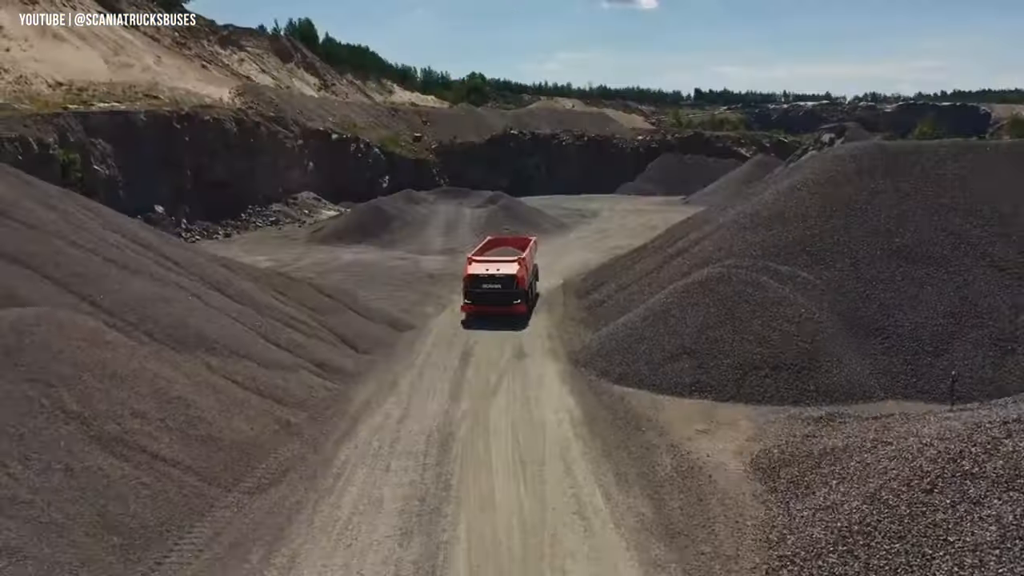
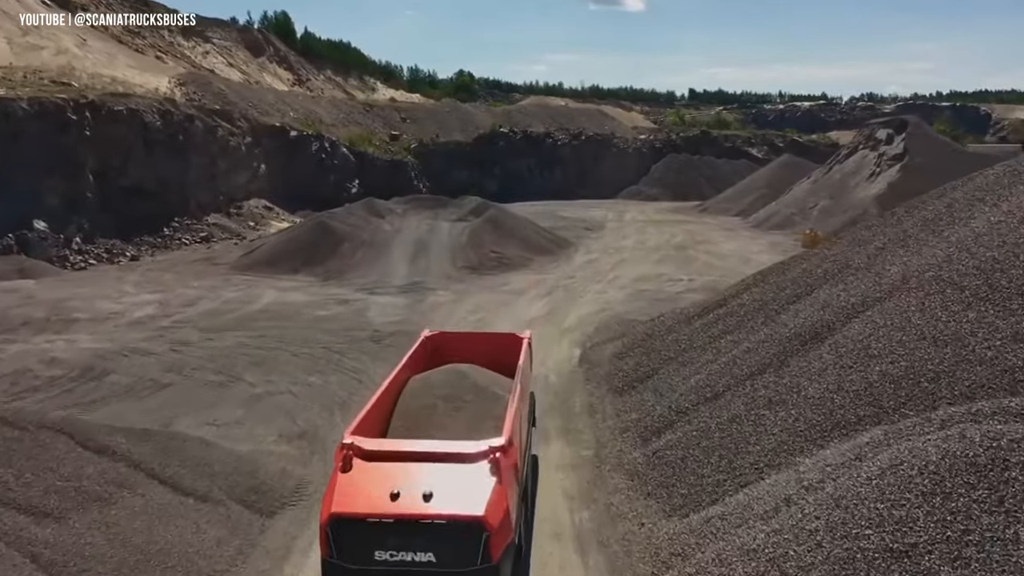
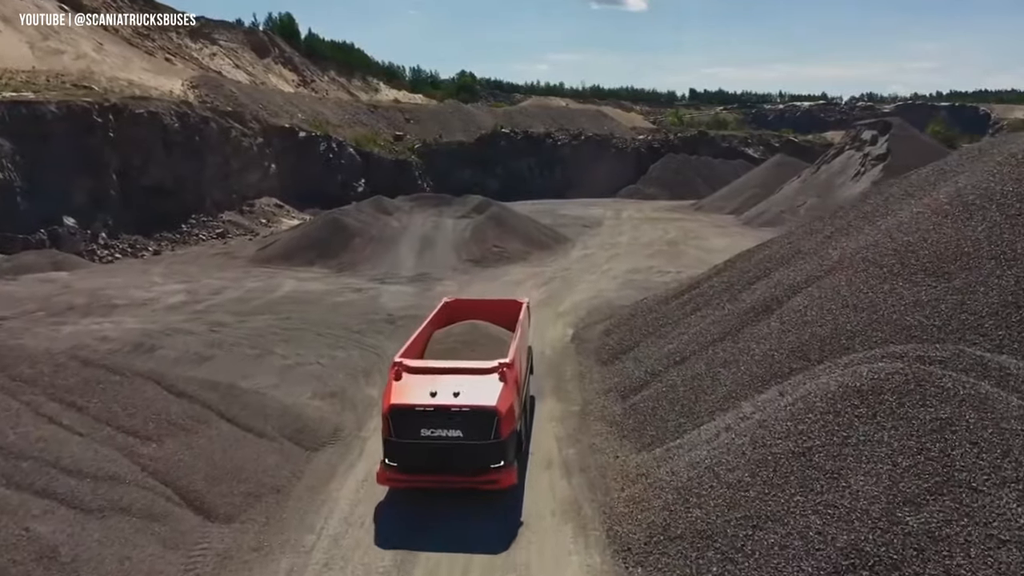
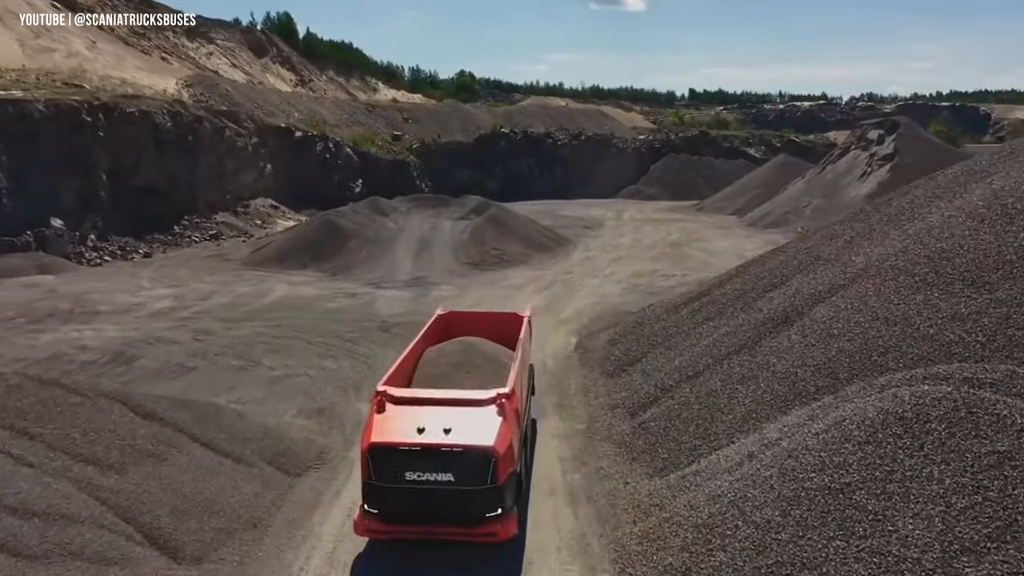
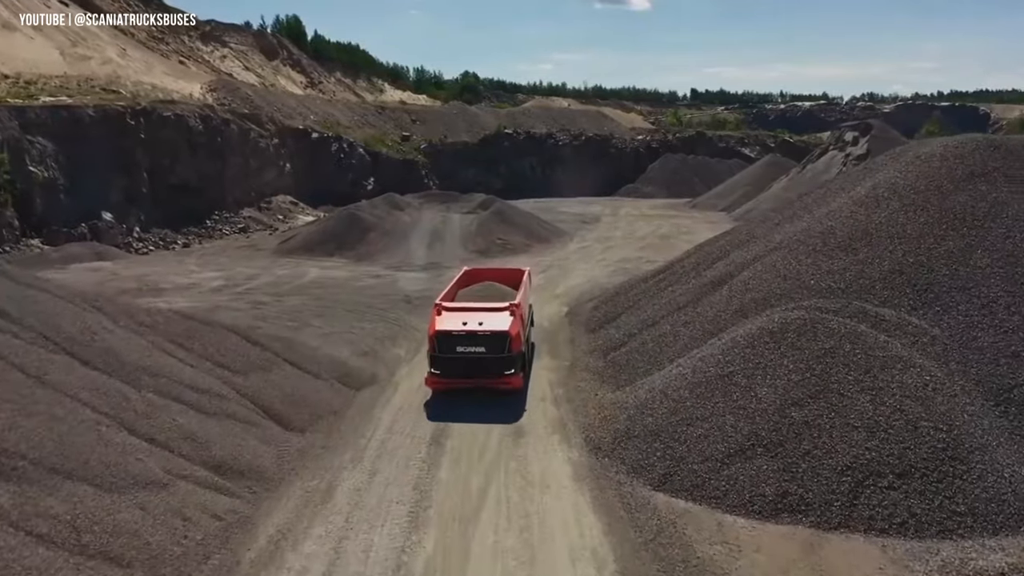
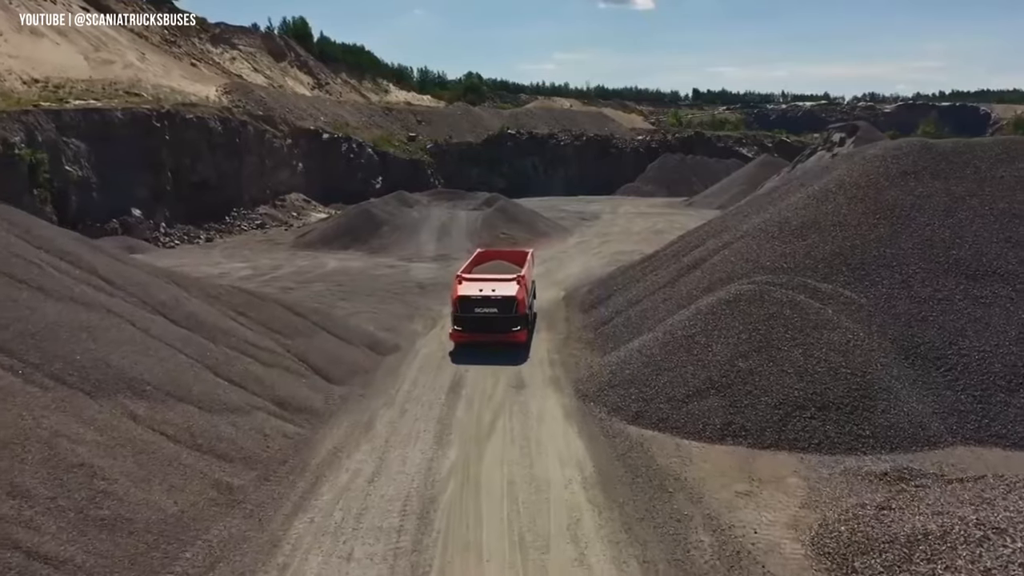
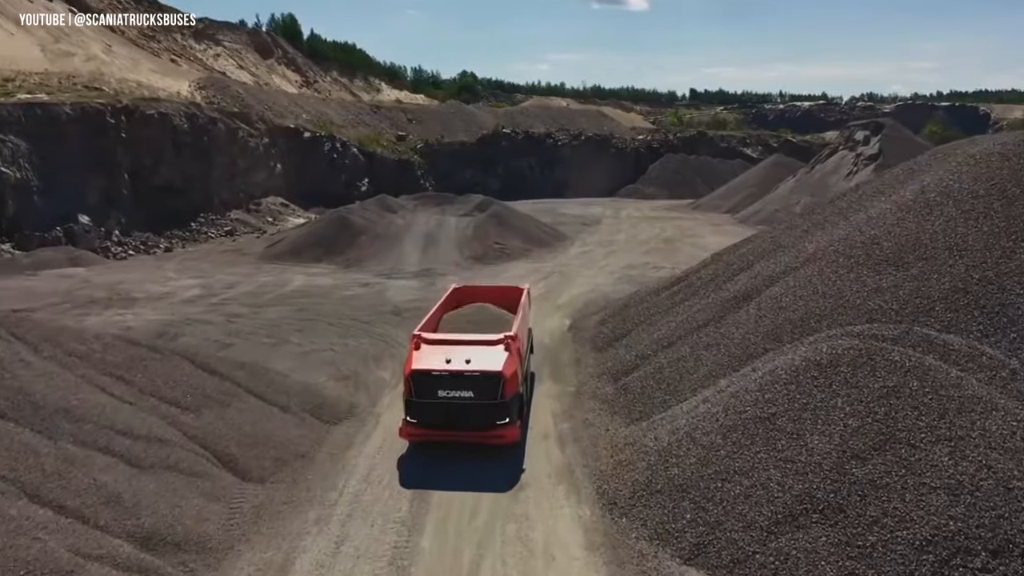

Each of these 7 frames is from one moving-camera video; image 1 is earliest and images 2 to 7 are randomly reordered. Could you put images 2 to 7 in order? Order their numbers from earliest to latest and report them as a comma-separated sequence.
6, 5, 7, 3, 4, 2
